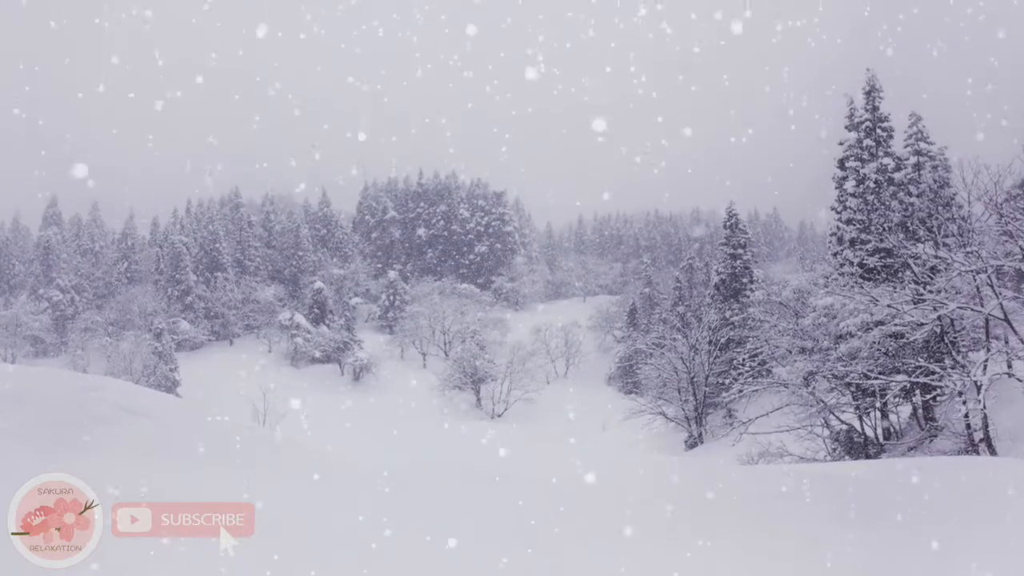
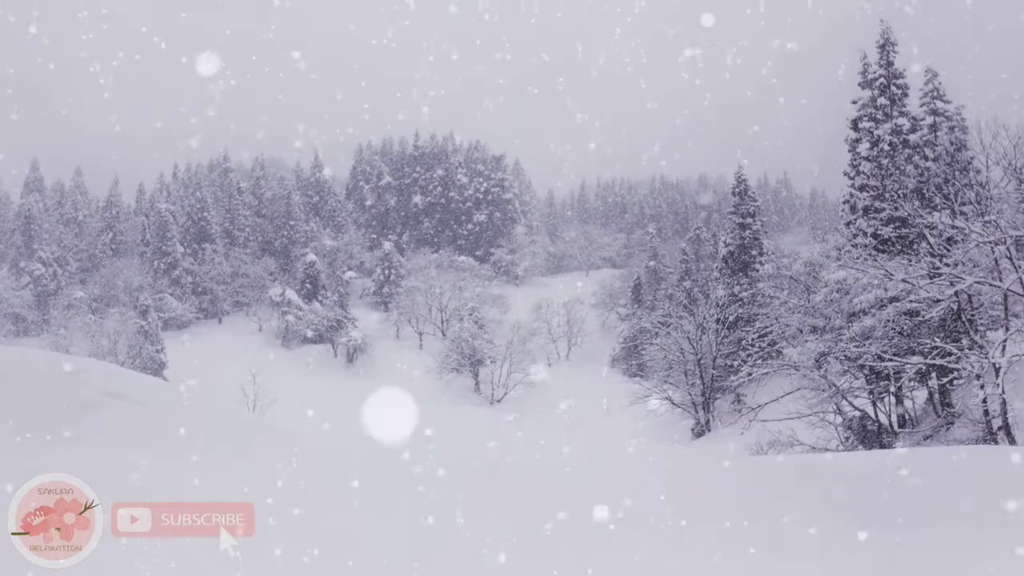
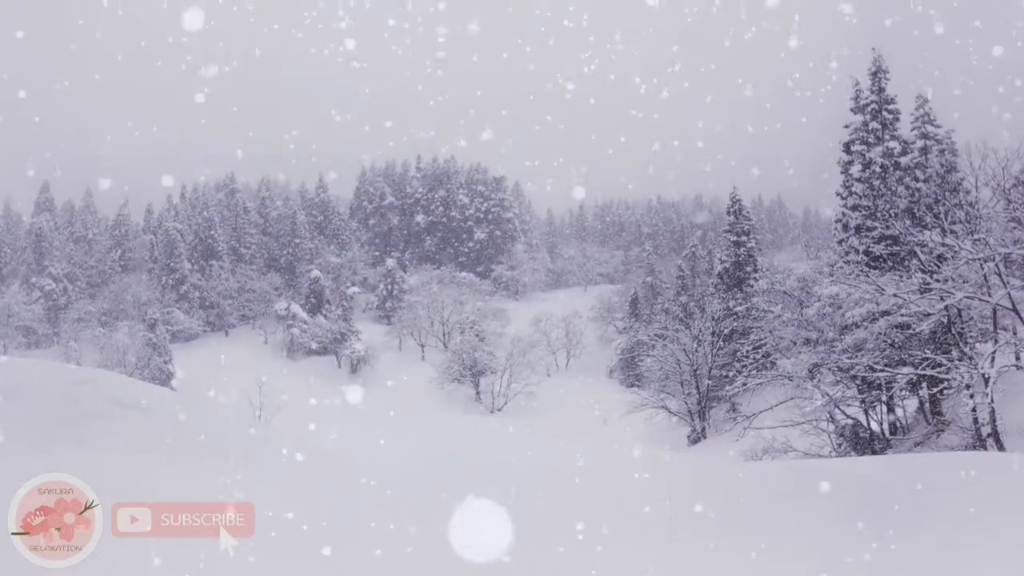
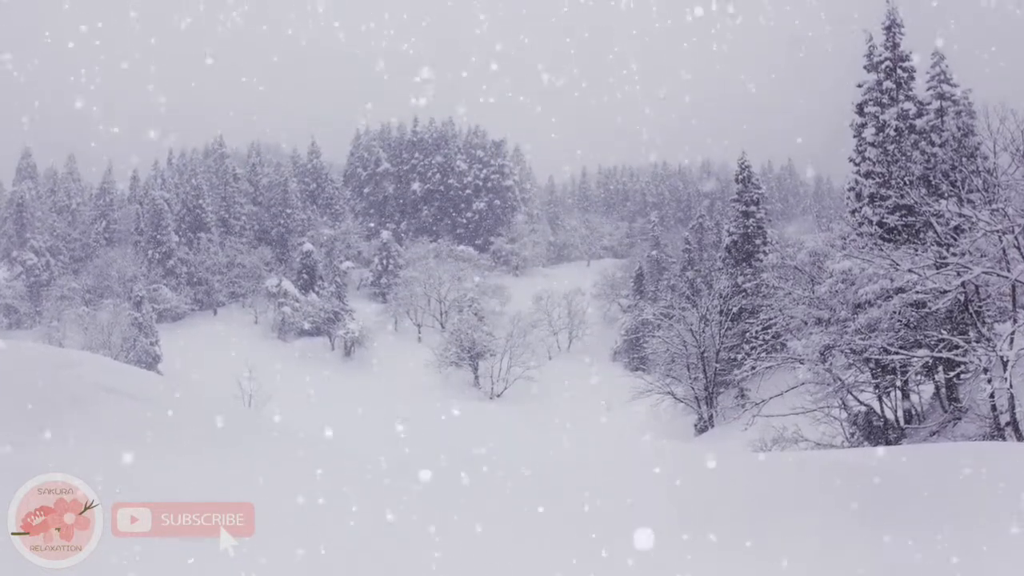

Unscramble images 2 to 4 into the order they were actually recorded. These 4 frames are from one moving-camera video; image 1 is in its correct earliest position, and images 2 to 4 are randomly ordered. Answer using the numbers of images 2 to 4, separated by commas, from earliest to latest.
3, 2, 4
